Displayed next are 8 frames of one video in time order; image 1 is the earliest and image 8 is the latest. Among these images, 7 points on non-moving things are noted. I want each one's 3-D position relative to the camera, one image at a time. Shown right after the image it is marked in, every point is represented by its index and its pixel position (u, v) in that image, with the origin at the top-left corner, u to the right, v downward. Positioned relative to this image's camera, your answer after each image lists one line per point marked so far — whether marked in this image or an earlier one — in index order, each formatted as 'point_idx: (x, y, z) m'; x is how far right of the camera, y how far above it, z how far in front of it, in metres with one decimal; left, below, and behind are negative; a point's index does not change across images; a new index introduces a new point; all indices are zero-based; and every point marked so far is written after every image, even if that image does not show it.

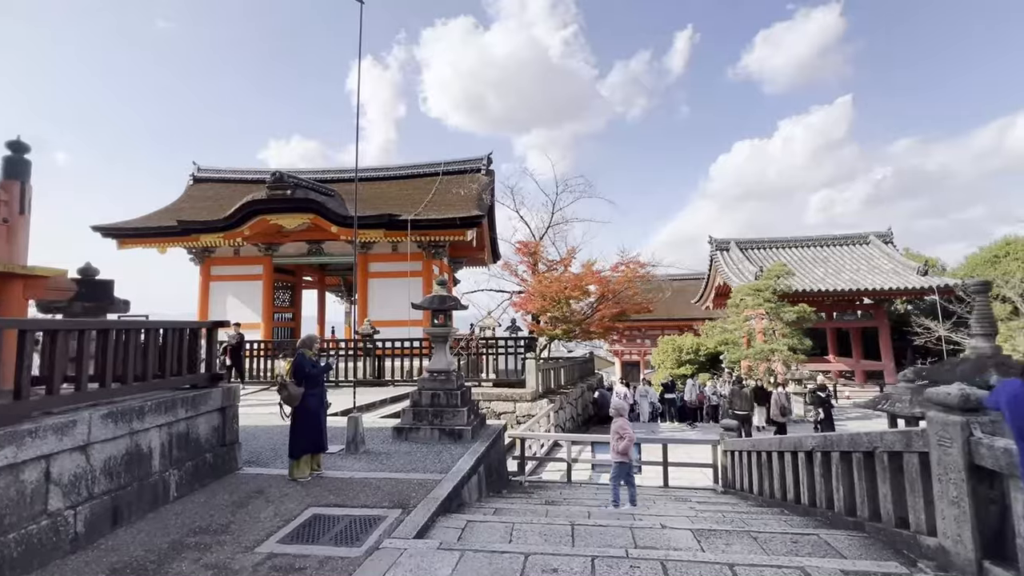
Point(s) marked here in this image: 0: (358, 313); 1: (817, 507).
0: (-4.9, -0.8, +14.9) m
1: (+2.8, -2.0, +4.3) m
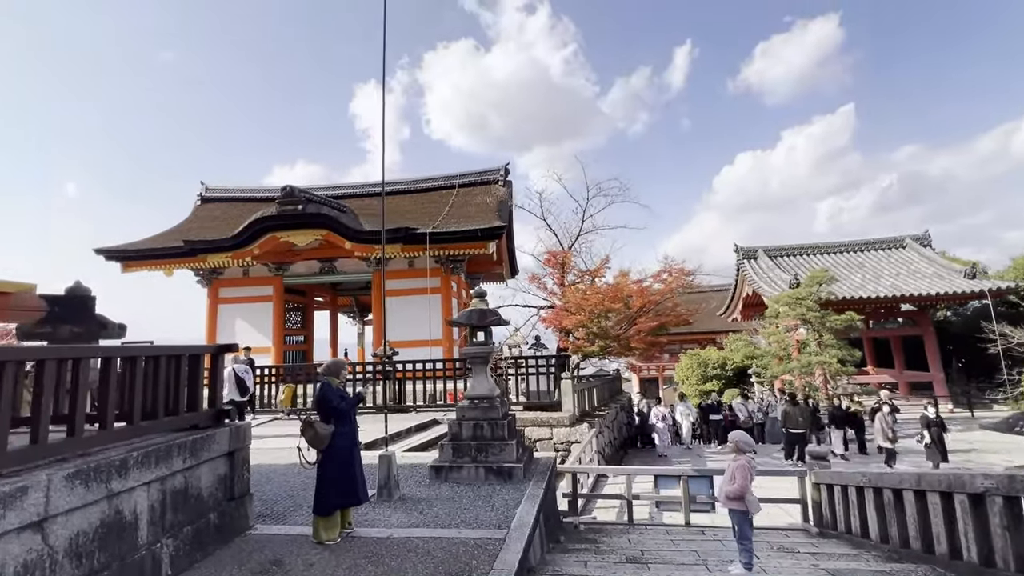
0: (-4.1, -1.4, +14.0) m
1: (+3.5, -2.0, +3.3) m
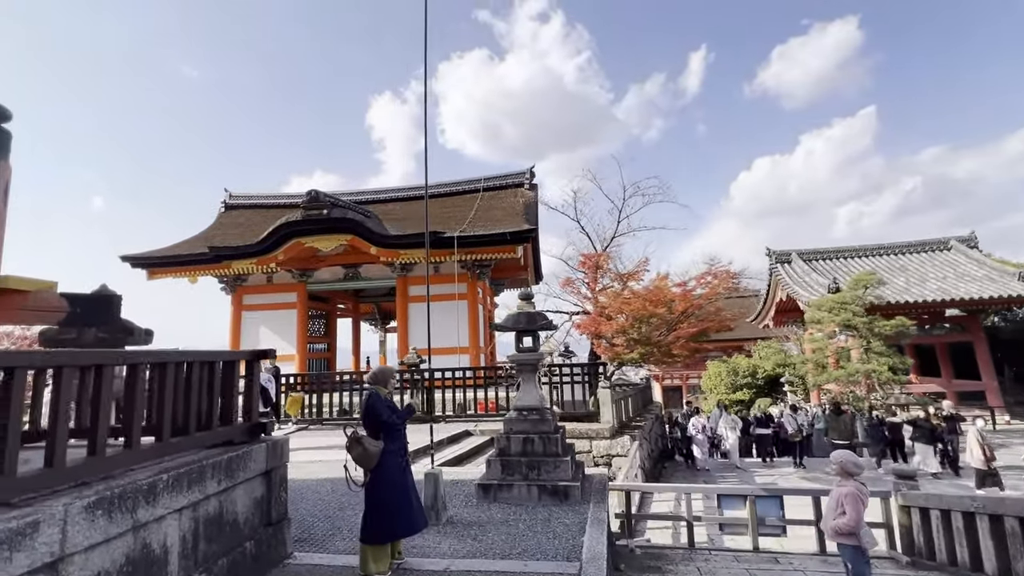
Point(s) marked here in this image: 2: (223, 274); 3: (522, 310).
0: (-3.3, -1.6, +13.6) m
1: (+4.0, -1.9, +2.7) m
2: (-8.7, +0.4, +14.2) m
3: (+0.1, -0.3, +5.4) m
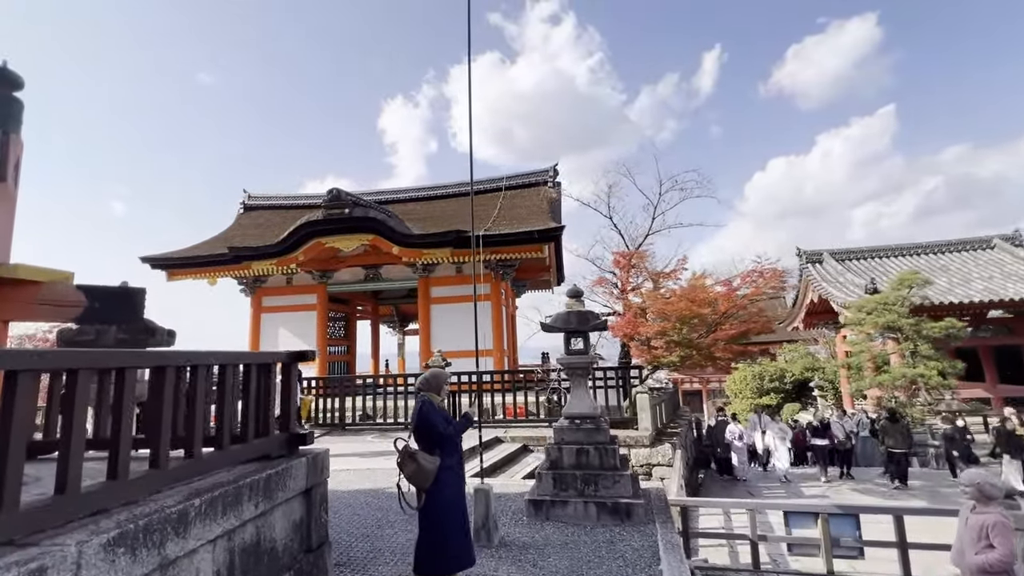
0: (-2.6, -1.6, +13.3) m
1: (+4.4, -1.9, +2.2) m
2: (-8.0, +0.4, +14.0) m
3: (+0.6, -0.2, +5.0) m
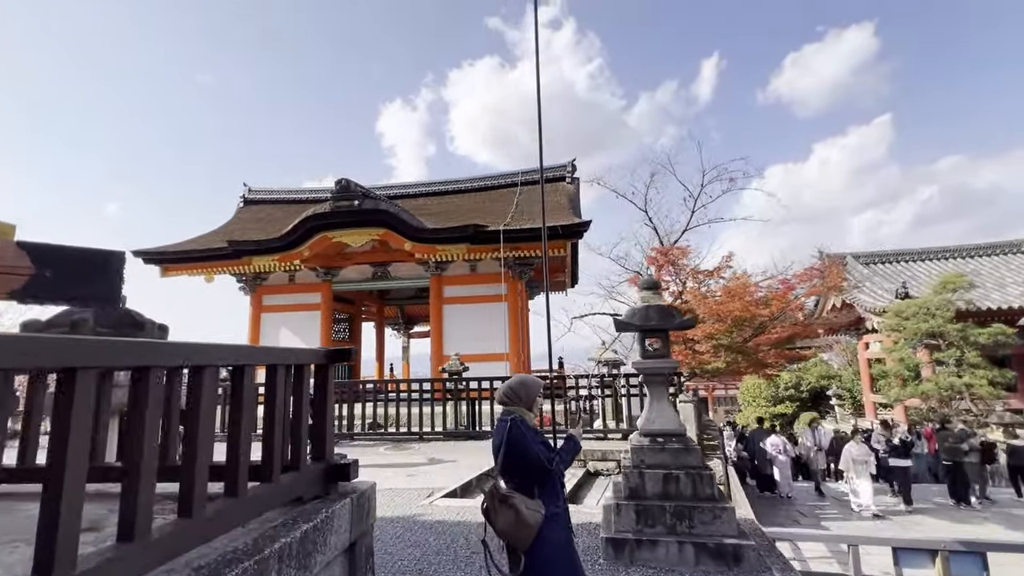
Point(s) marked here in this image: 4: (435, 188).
0: (-2.1, -1.6, +12.4) m
1: (+5.0, -1.8, +1.3) m
2: (-7.5, +0.4, +13.1) m
3: (+1.2, -0.1, +4.1) m
4: (-2.5, +3.3, +15.5) m
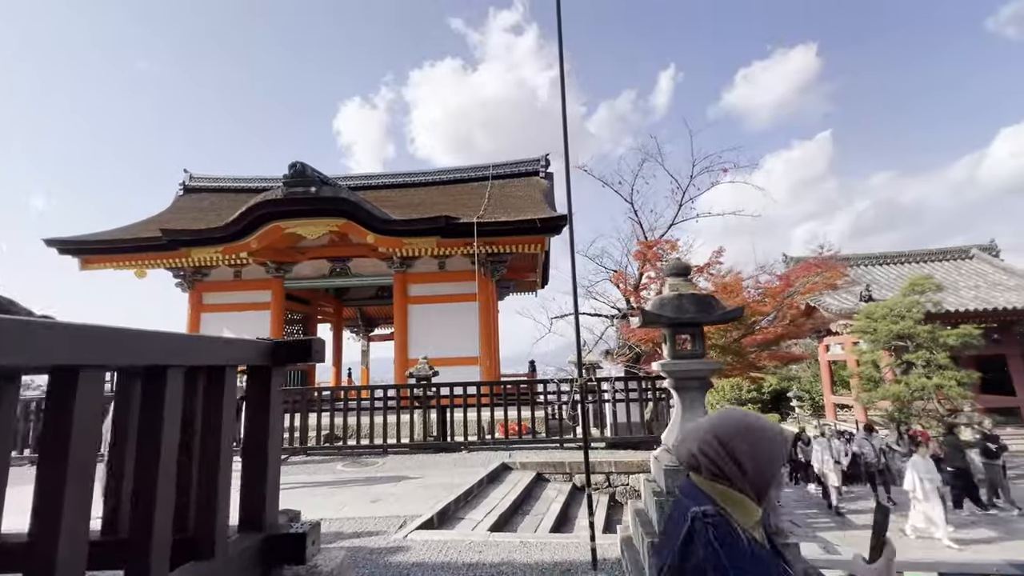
0: (-2.8, -1.5, +11.4) m
1: (+5.2, -1.7, +1.0) m
2: (-8.2, +0.5, +11.6) m
3: (+1.2, 0.0, +3.4) m
4: (-3.4, +3.4, +14.4) m
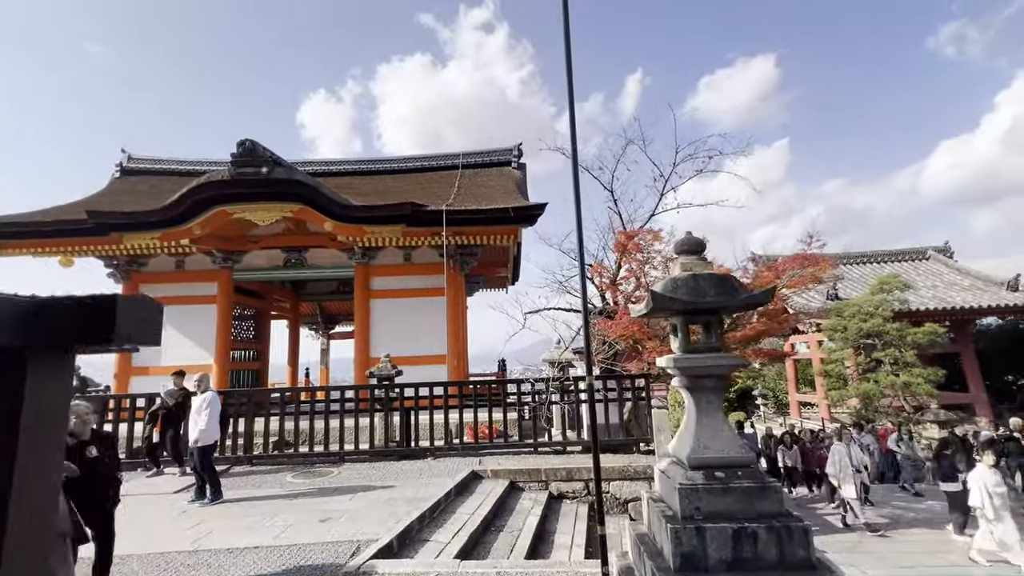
0: (-3.4, -1.4, +10.5) m
1: (+5.2, -1.6, +0.7) m
2: (-8.9, +0.8, +10.4) m
3: (+1.1, +0.1, +2.9) m
4: (-4.3, +3.5, +13.5) m
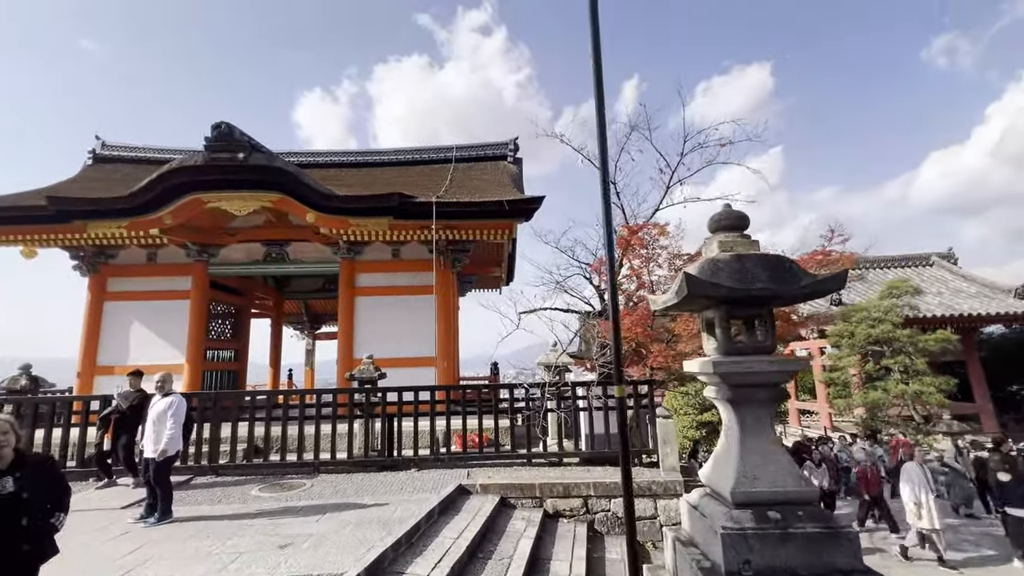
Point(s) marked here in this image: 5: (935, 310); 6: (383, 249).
0: (-3.6, -1.3, +9.8) m
1: (+5.2, -1.6, +0.1) m
2: (-9.0, +0.9, +9.7) m
3: (+1.1, +0.2, +2.3) m
4: (-4.4, +3.6, +12.9) m
5: (+12.9, -0.7, +14.5) m
6: (-2.8, +0.9, +10.5) m
